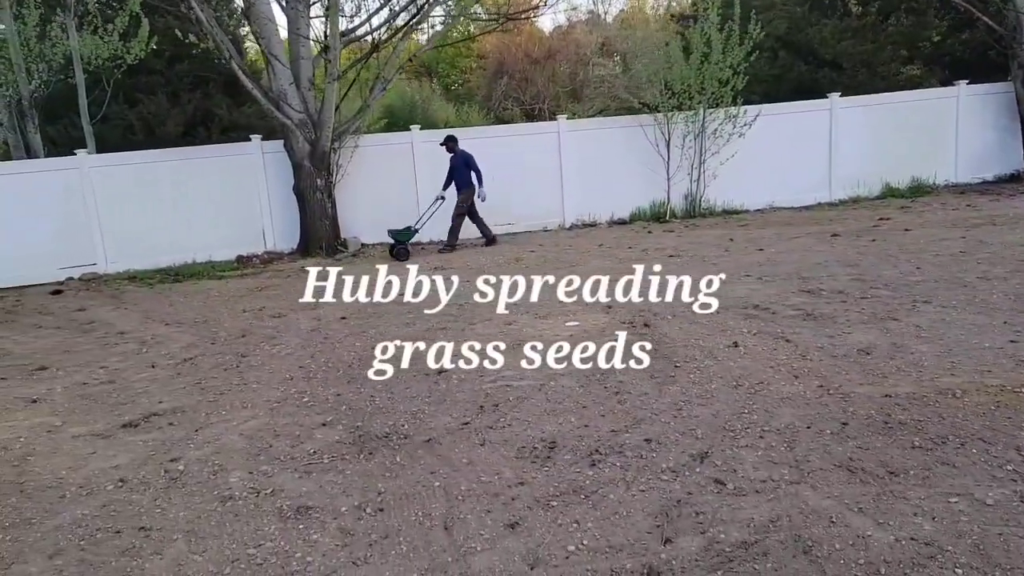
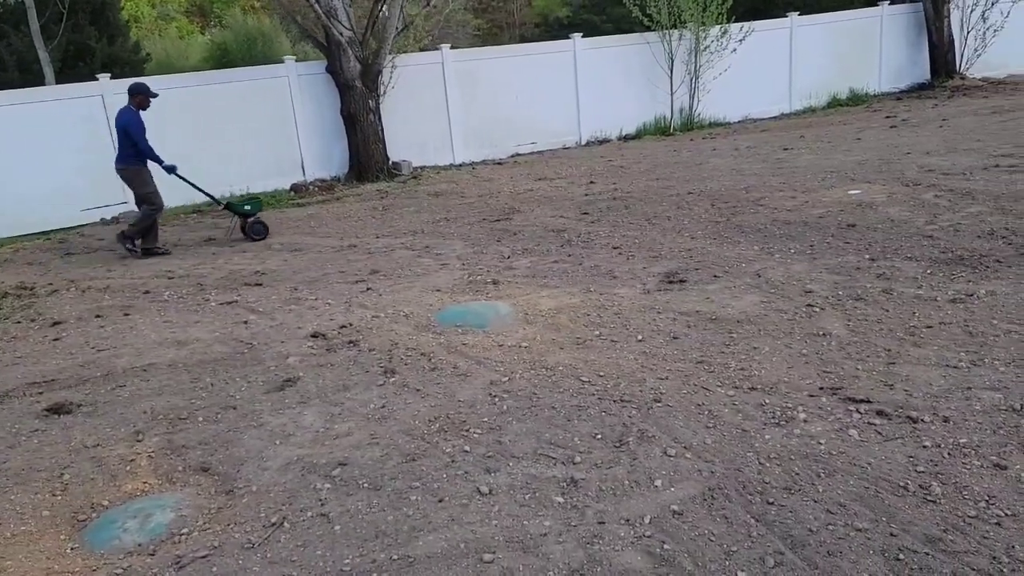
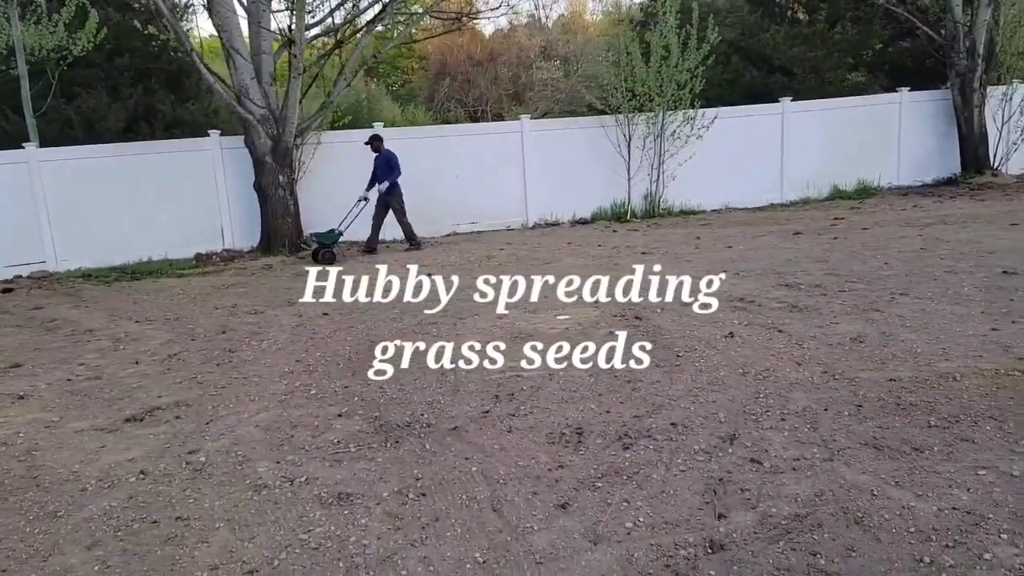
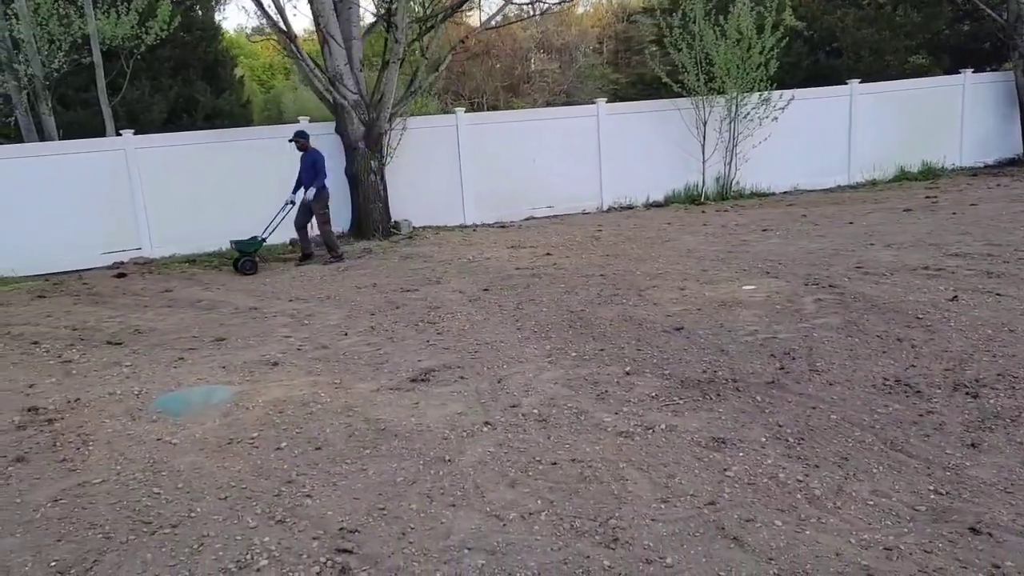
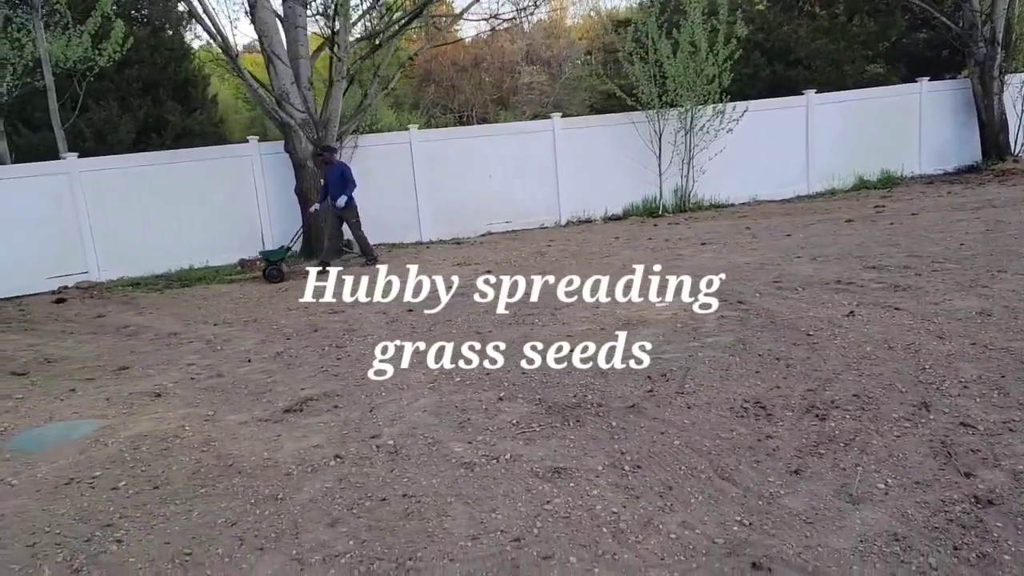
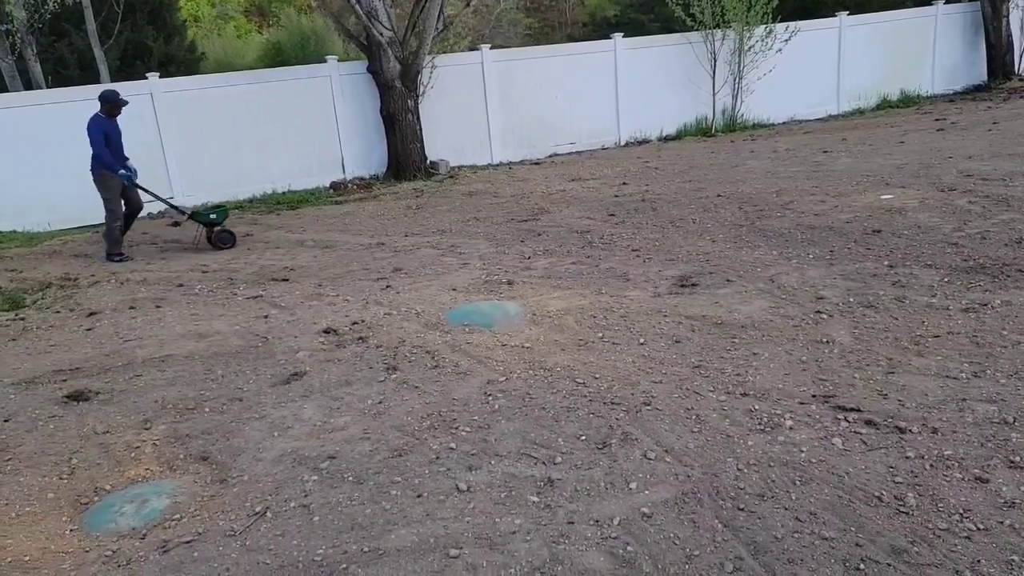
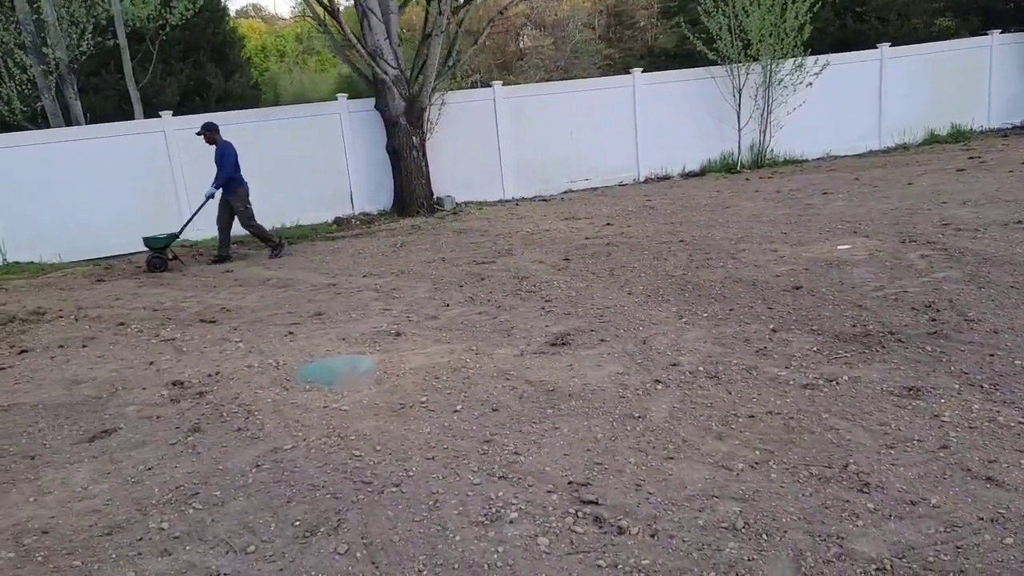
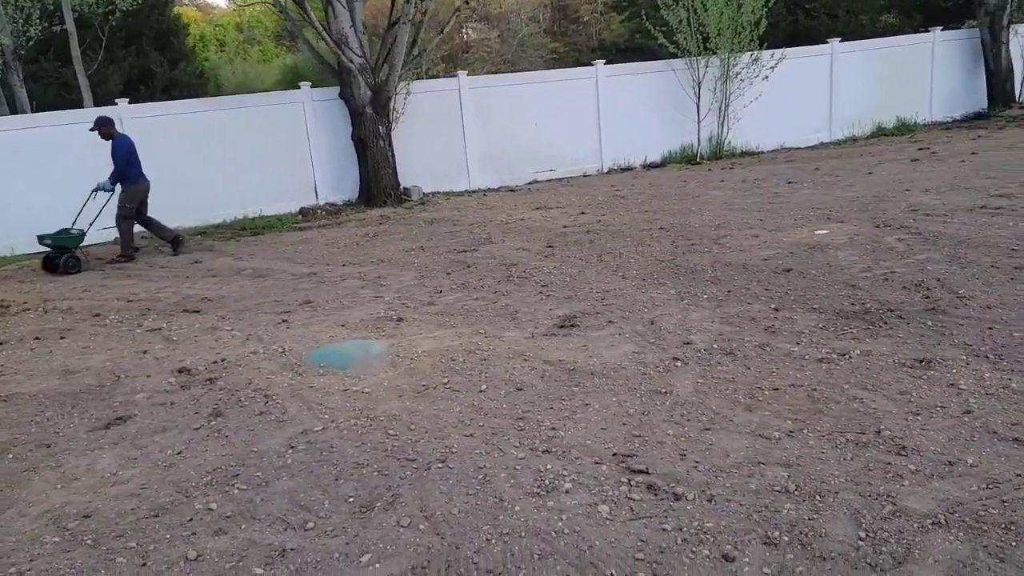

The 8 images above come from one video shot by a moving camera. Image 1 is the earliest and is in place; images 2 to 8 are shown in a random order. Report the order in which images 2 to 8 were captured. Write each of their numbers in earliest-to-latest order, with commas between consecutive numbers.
3, 5, 4, 7, 8, 6, 2
